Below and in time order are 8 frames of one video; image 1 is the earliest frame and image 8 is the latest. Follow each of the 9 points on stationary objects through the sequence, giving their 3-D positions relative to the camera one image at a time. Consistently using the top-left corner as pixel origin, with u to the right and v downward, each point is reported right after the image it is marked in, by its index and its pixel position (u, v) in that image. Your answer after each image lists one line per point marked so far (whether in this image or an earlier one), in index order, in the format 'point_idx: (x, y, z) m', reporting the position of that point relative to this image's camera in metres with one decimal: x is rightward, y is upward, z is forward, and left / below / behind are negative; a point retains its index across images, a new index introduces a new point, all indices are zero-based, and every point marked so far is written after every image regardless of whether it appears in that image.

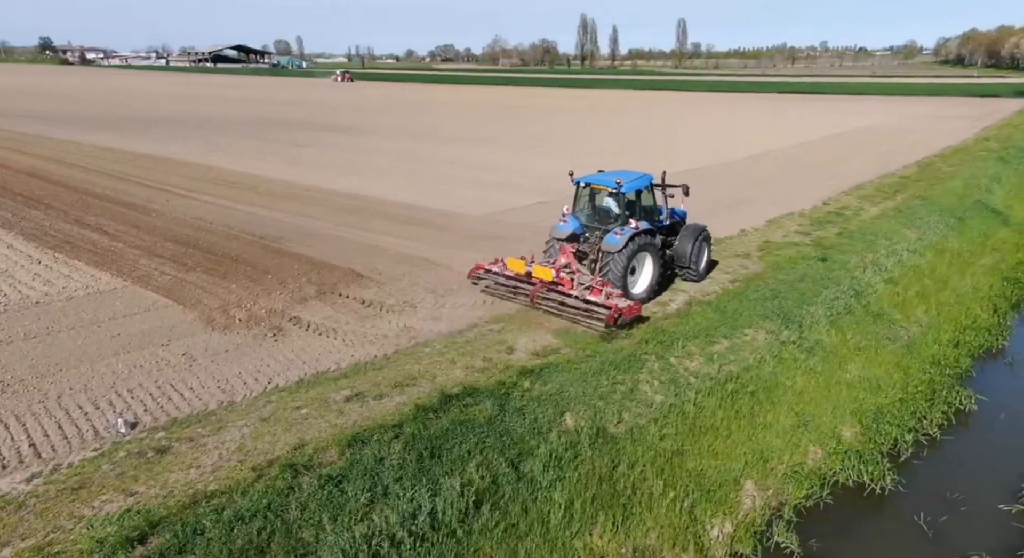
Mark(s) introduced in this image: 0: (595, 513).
0: (+0.7, -2.0, +6.5) m
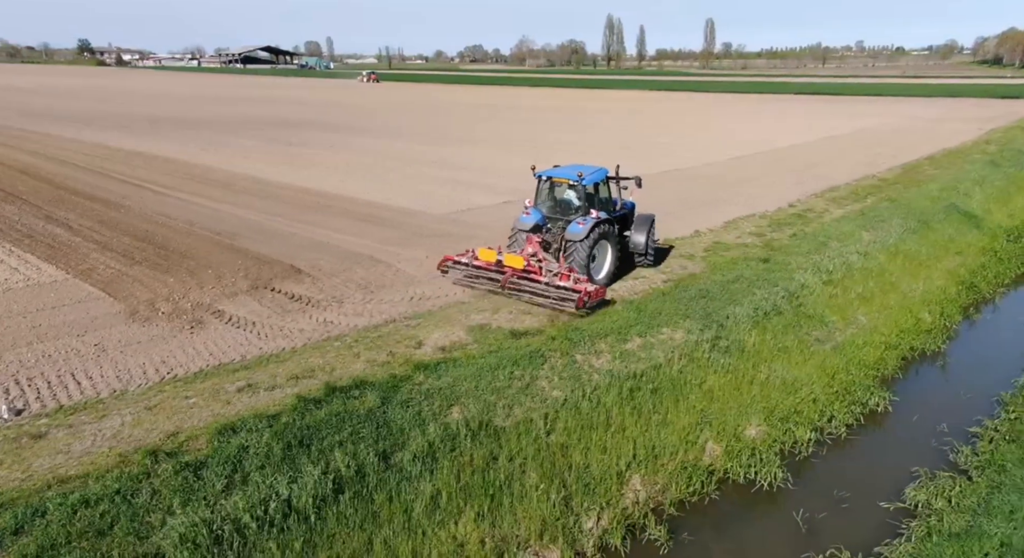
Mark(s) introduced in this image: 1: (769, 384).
0: (-0.4, -2.0, +6.7) m
1: (+3.2, -1.3, +9.7) m
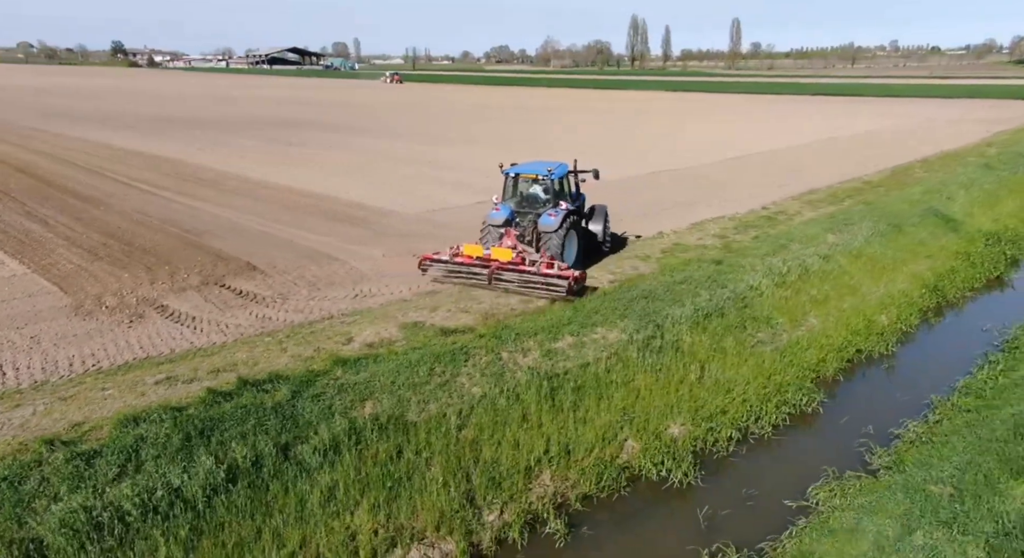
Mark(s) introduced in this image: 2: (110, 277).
0: (-1.4, -1.9, +6.9) m
1: (+2.3, -1.3, +9.8) m
2: (-5.7, 0.0, +11.1) m
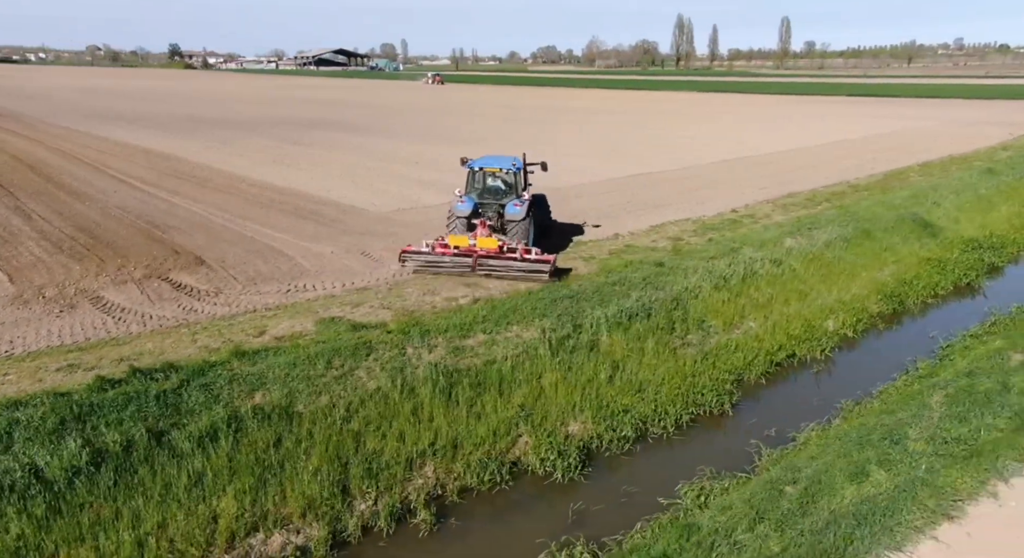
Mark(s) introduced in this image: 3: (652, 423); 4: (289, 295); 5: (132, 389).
0: (-2.6, -1.9, +7.2) m
1: (+1.2, -1.3, +9.9) m
2: (-6.7, +0.1, +11.6) m
3: (+1.7, -1.7, +9.4) m
4: (-3.1, -0.2, +11.0) m
5: (-3.8, -1.1, +7.8) m
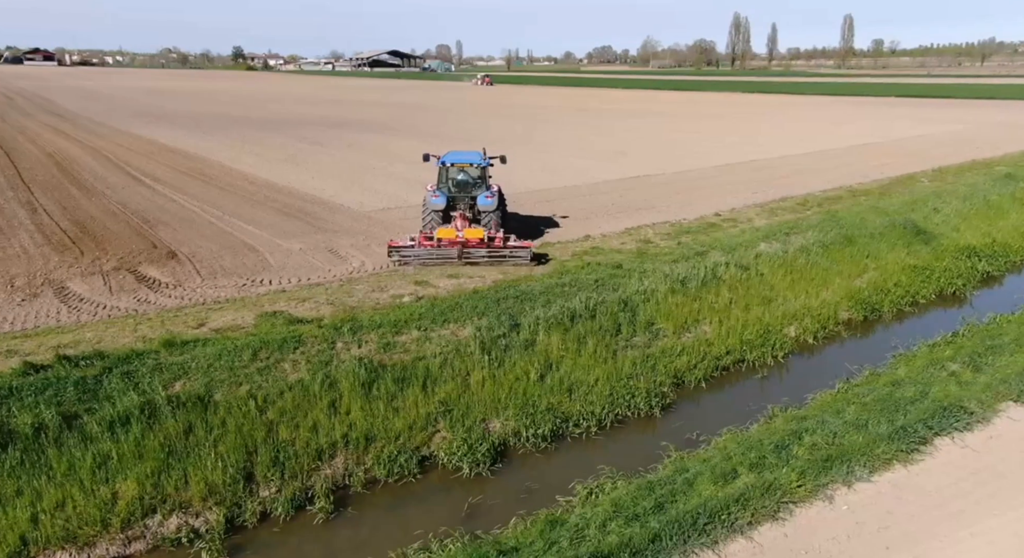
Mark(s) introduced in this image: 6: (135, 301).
0: (-3.7, -1.8, +7.6) m
1: (+0.3, -1.3, +10.0) m
2: (-7.4, +0.2, +12.3) m
3: (+0.8, -1.7, +9.5) m
4: (-3.9, -0.1, +11.4) m
5: (-4.8, -1.0, +8.3) m
6: (-5.2, -0.3, +10.8) m
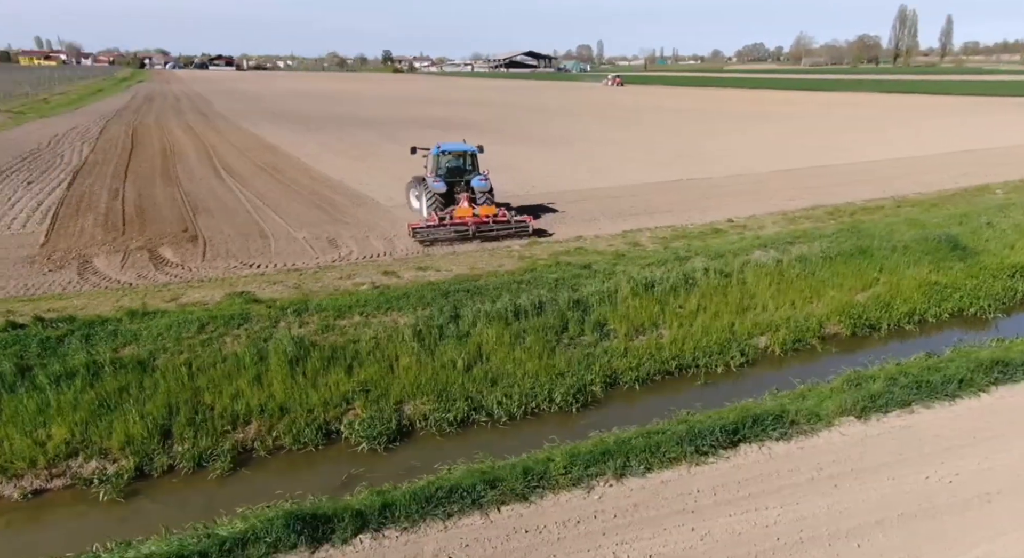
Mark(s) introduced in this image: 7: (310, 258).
0: (-5.1, -1.5, +8.9) m
1: (-0.7, -1.2, +10.5) m
2: (-7.8, +0.7, +14.1) m
3: (-0.3, -1.7, +9.9) m
4: (-4.5, +0.1, +12.6) m
5: (-6.0, -0.7, +9.7) m
6: (-5.9, 0.0, +12.3) m
7: (-3.4, +0.4, +13.3) m
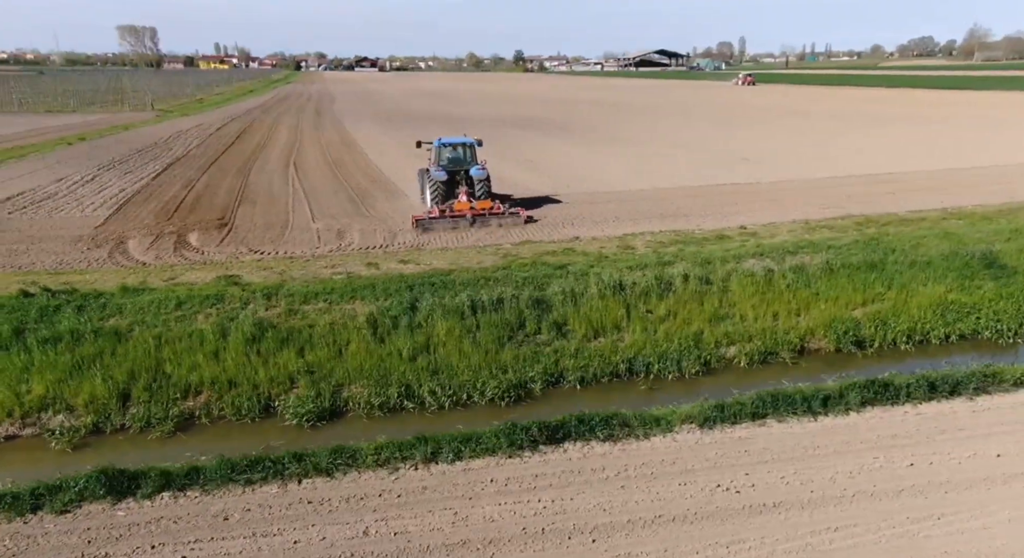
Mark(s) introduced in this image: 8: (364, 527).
0: (-6.1, -1.2, +10.2) m
1: (-1.5, -1.1, +11.0) m
2: (-7.8, +1.1, +15.8) m
3: (-1.2, -1.6, +10.4) m
4: (-4.9, +0.4, +13.8) m
5: (-6.8, -0.3, +11.2) m
6: (-6.3, +0.4, +13.7) m
7: (-3.6, +0.6, +14.2) m
8: (-1.0, -1.8, +5.5) m
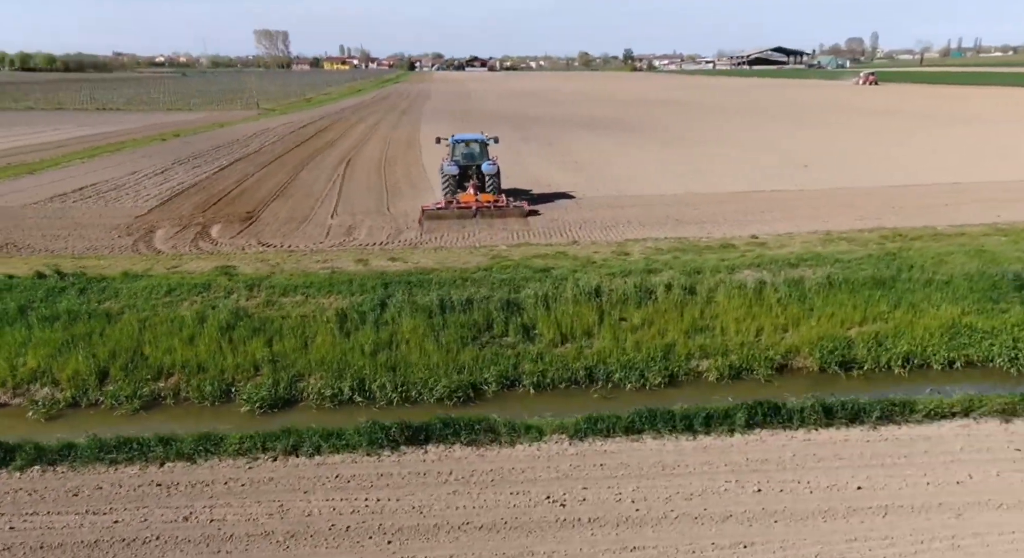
0: (-6.8, -1.0, +11.1) m
1: (-2.1, -1.1, +11.3) m
2: (-7.5, +1.4, +16.9) m
3: (-1.9, -1.6, +10.7) m
4: (-5.0, +0.6, +14.5) m
5: (-7.3, -0.1, +12.2) m
6: (-6.4, +0.6, +14.6) m
7: (-3.7, +0.7, +14.8) m
8: (-2.4, -1.7, +5.8) m
